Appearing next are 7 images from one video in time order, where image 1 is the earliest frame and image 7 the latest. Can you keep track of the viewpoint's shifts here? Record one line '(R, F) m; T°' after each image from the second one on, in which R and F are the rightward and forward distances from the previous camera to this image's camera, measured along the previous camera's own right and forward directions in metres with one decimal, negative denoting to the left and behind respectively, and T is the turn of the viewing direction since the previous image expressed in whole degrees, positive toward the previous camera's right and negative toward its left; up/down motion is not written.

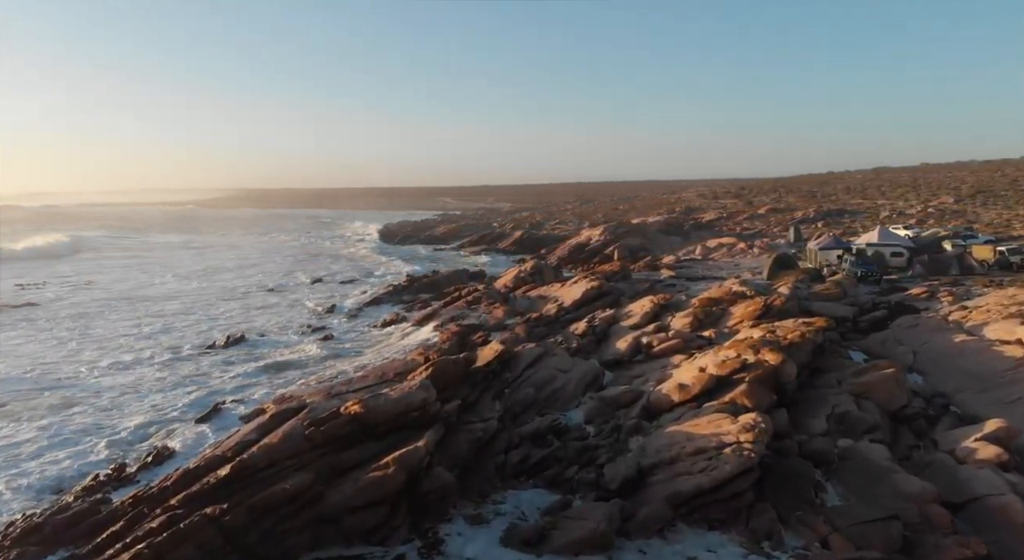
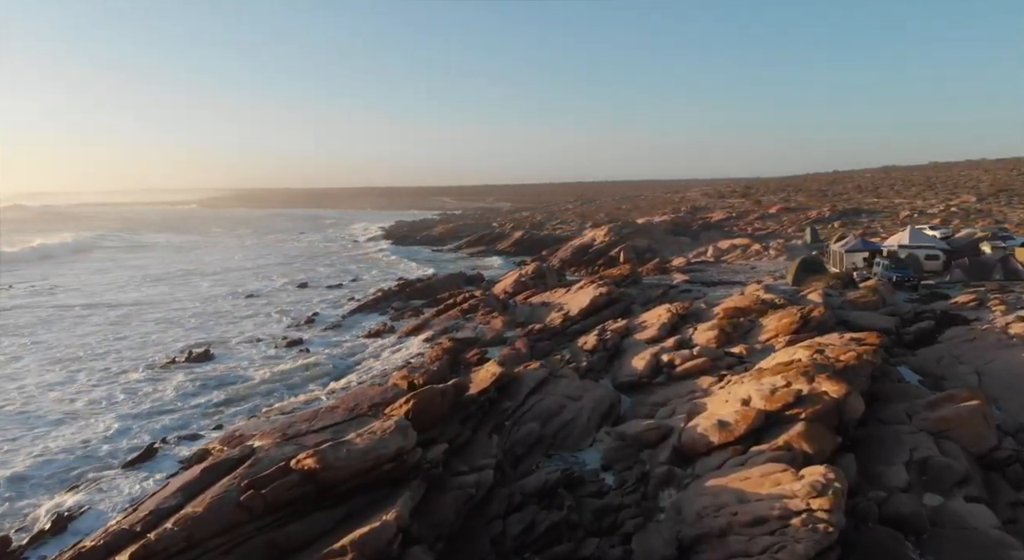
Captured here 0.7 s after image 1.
(0.0, +2.3) m; 0°
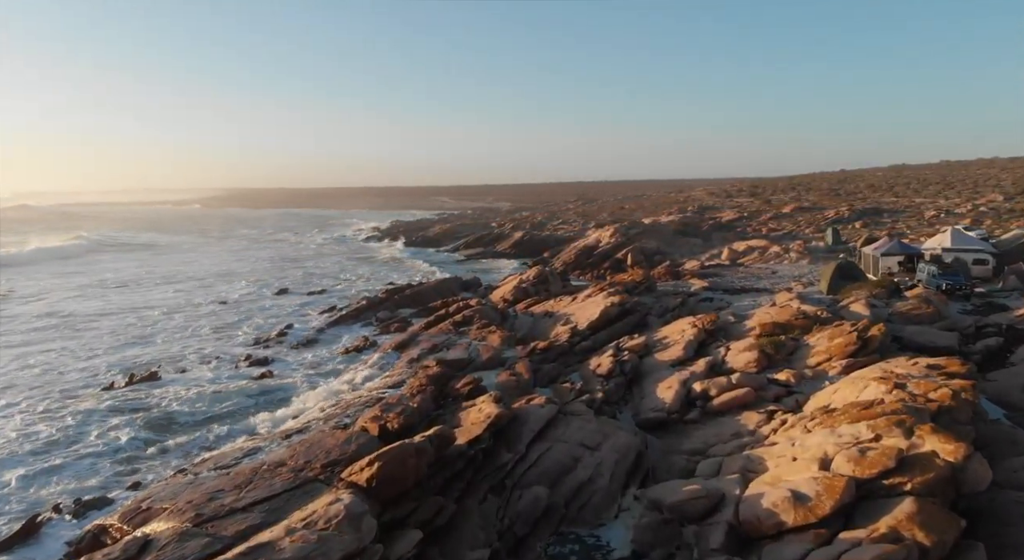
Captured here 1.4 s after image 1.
(0.0, +2.6) m; 0°
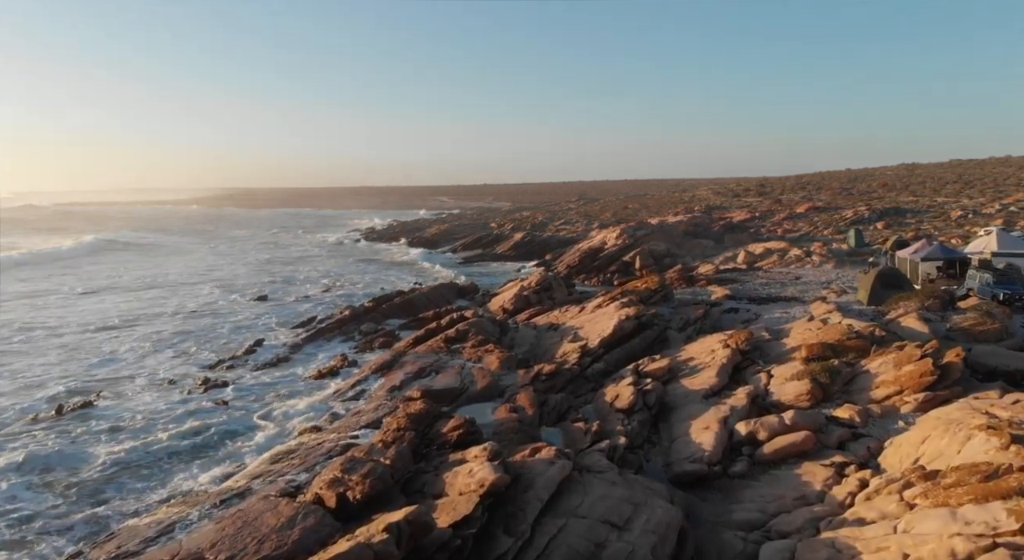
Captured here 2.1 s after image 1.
(0.0, +2.4) m; 0°
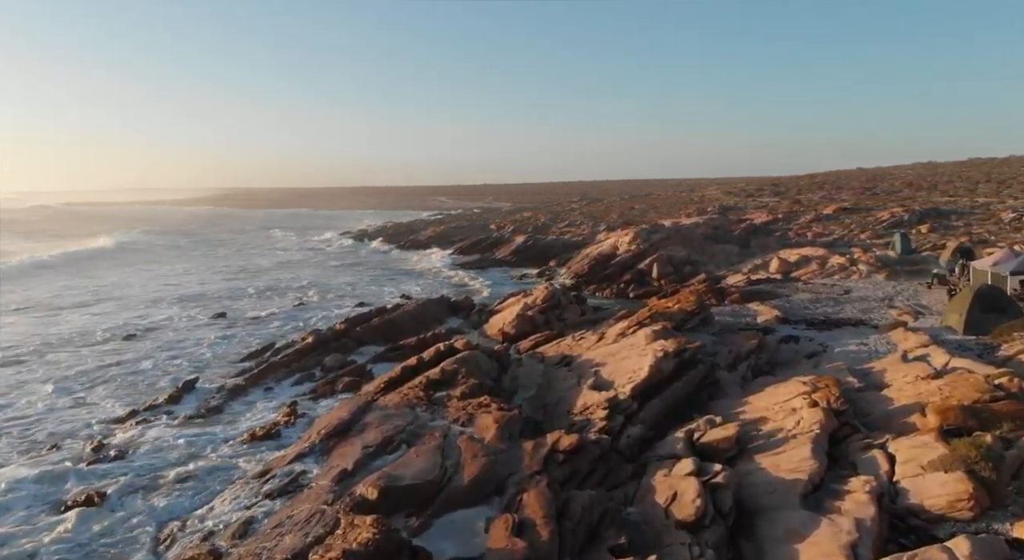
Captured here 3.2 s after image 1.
(0.0, +3.9) m; 0°
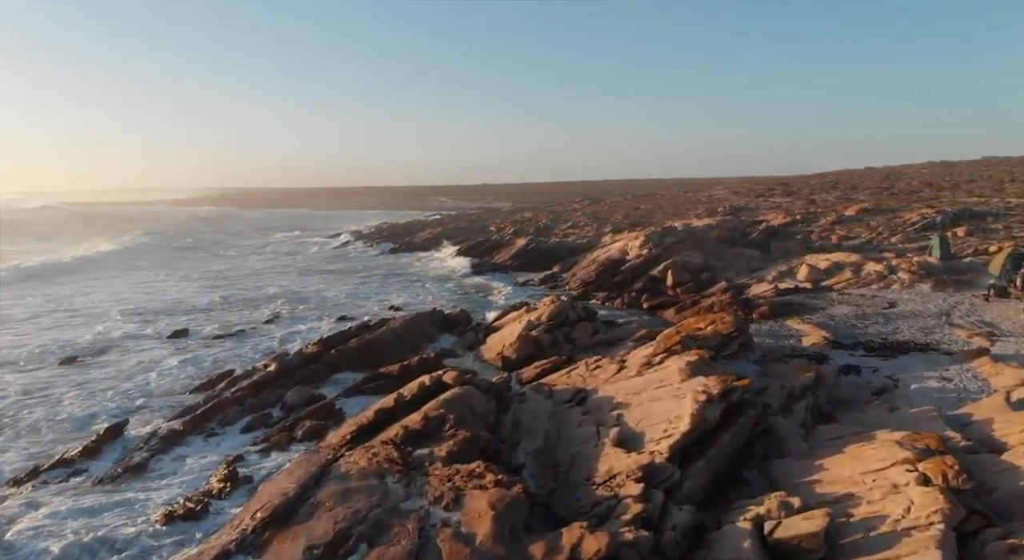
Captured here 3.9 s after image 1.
(0.0, +2.7) m; 0°
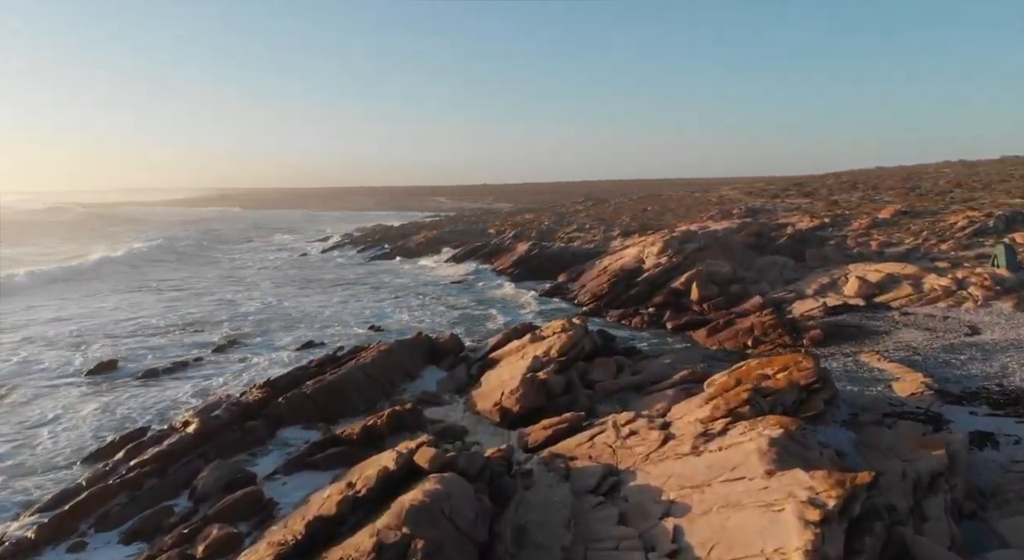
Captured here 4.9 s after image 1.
(0.0, +3.5) m; 0°
